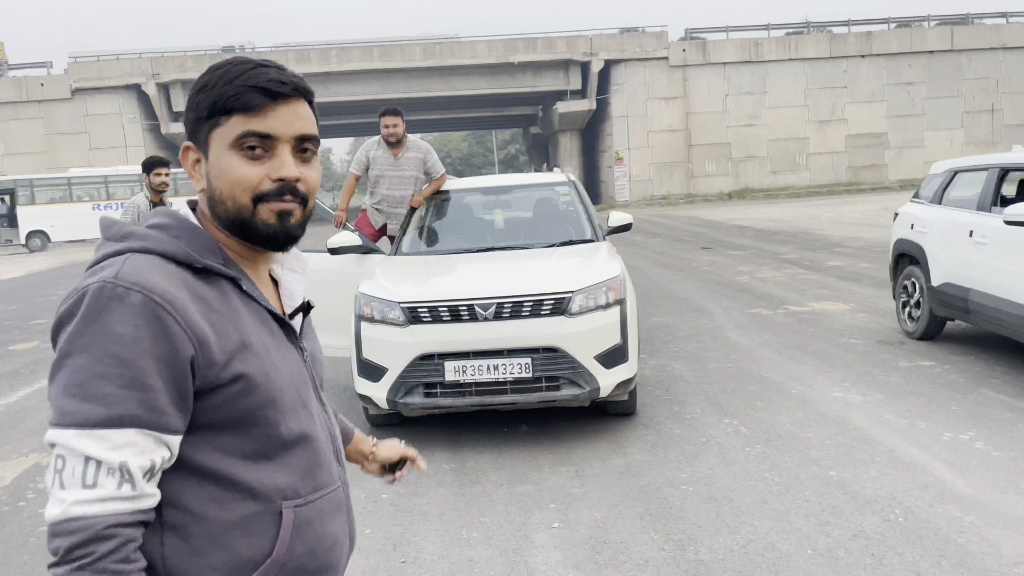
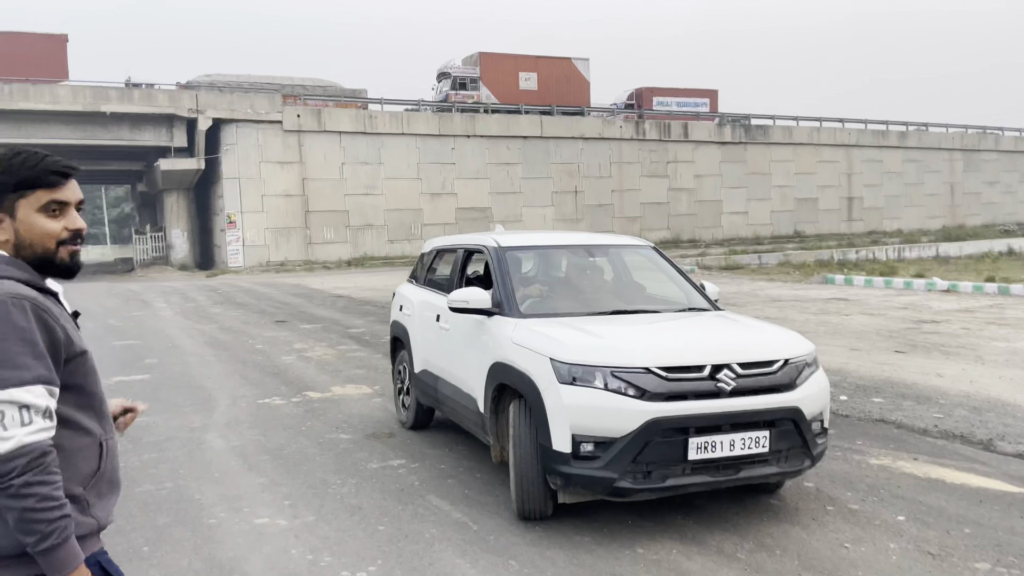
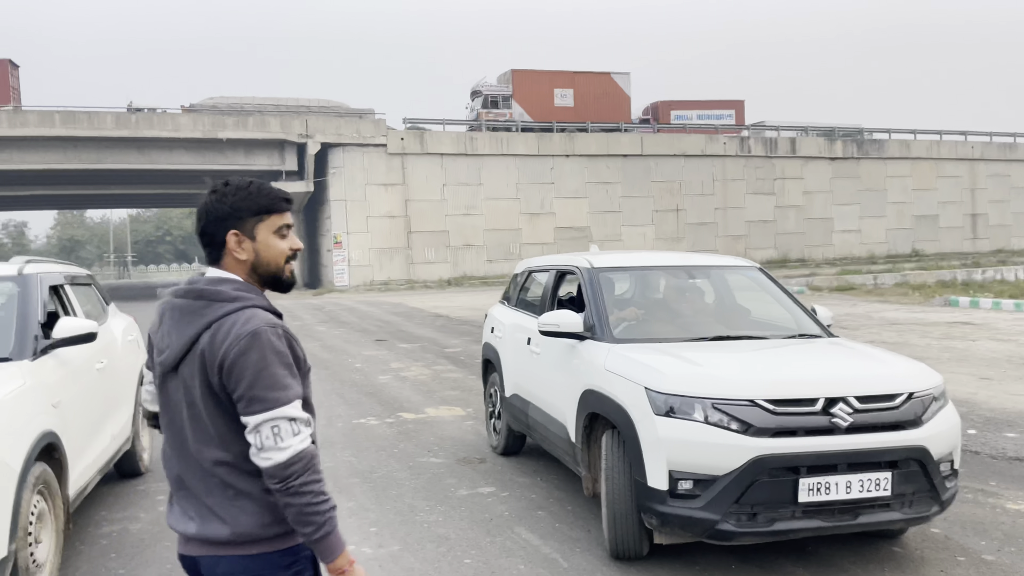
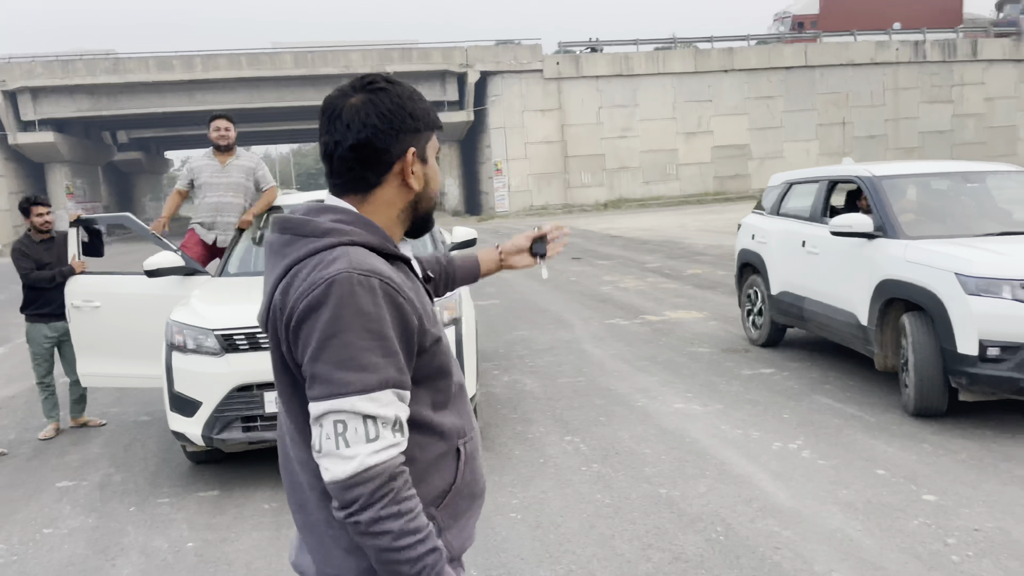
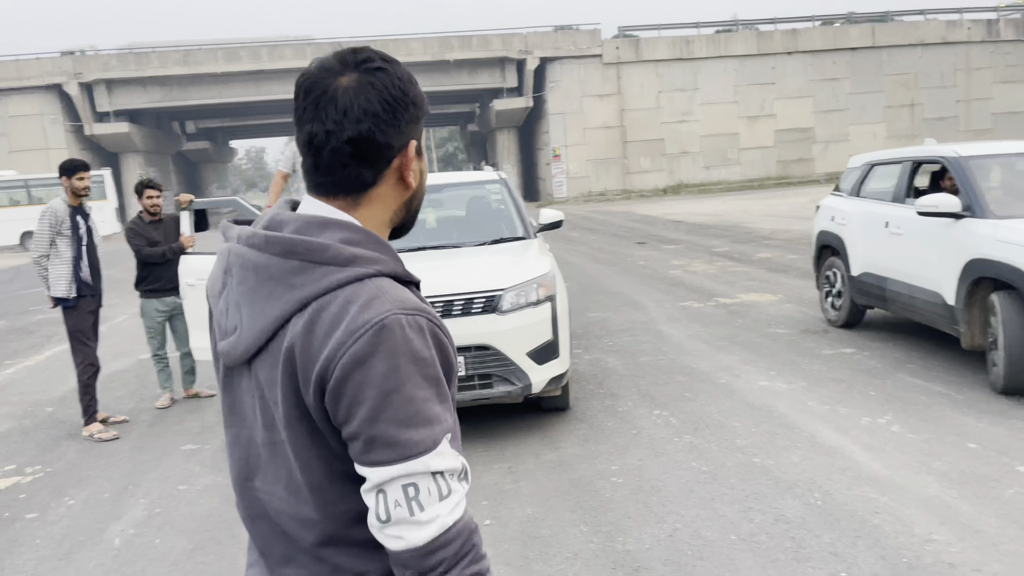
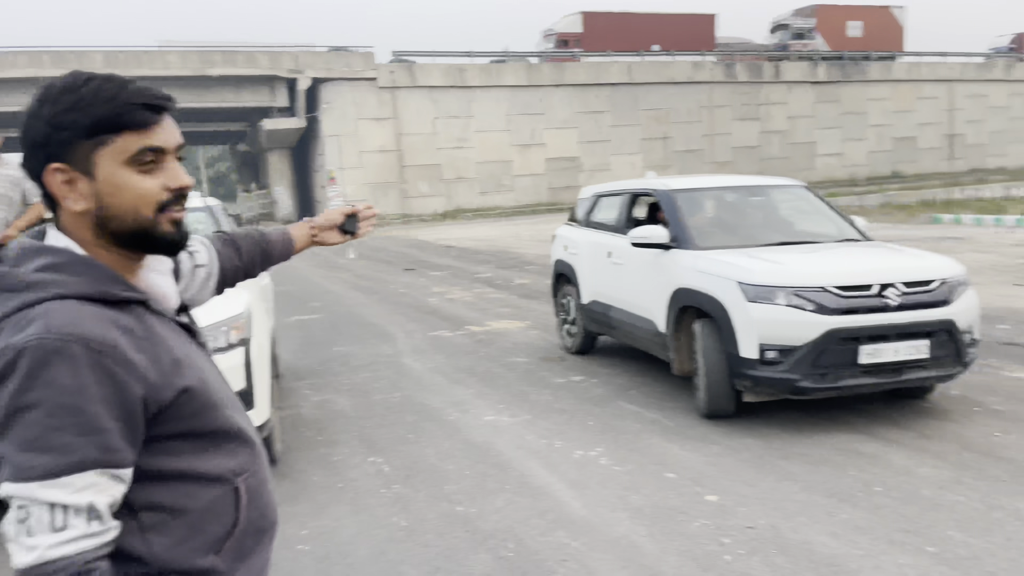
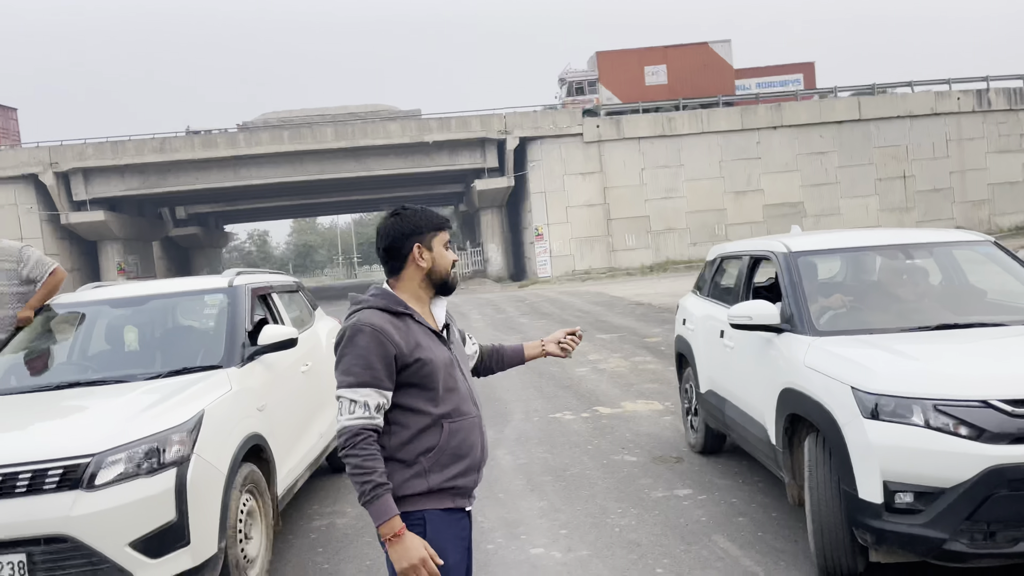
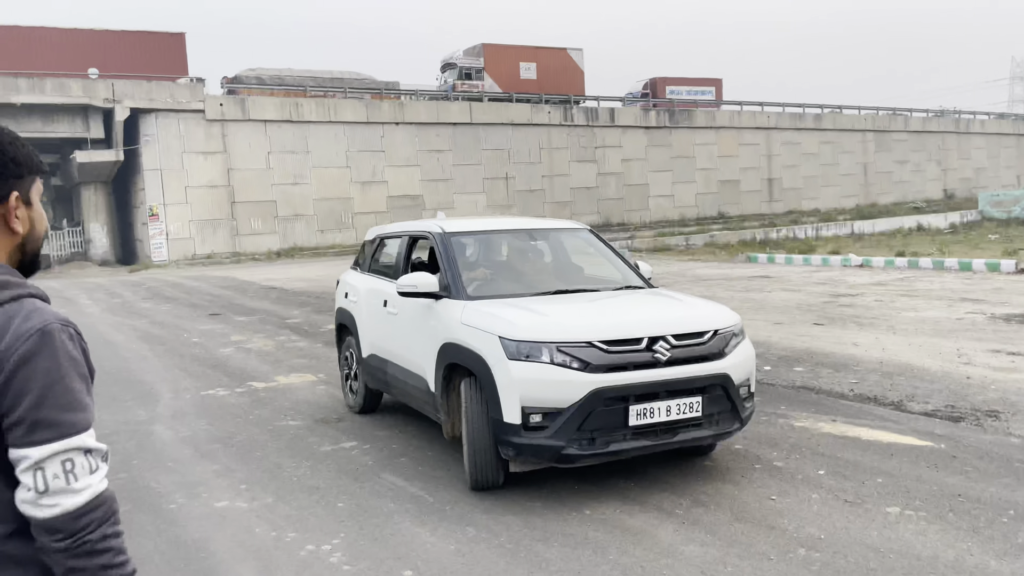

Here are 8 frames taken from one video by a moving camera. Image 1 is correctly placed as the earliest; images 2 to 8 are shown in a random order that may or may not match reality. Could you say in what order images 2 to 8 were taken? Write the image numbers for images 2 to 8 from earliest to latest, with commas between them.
5, 4, 6, 8, 2, 3, 7
